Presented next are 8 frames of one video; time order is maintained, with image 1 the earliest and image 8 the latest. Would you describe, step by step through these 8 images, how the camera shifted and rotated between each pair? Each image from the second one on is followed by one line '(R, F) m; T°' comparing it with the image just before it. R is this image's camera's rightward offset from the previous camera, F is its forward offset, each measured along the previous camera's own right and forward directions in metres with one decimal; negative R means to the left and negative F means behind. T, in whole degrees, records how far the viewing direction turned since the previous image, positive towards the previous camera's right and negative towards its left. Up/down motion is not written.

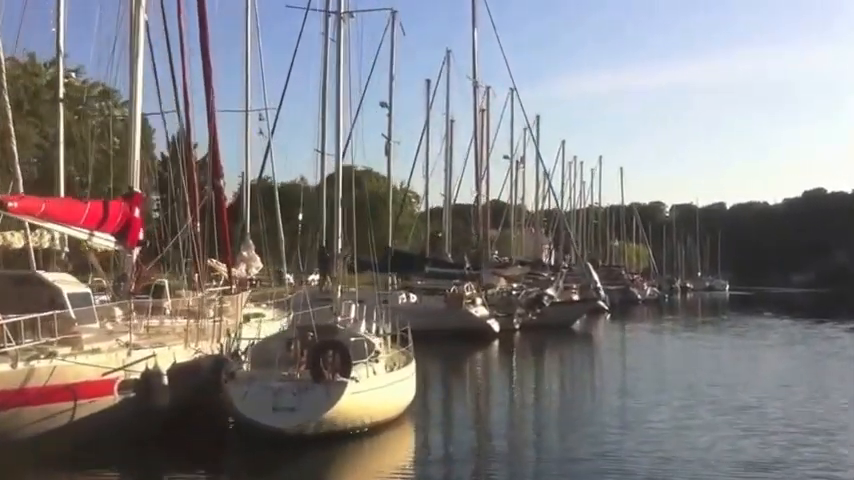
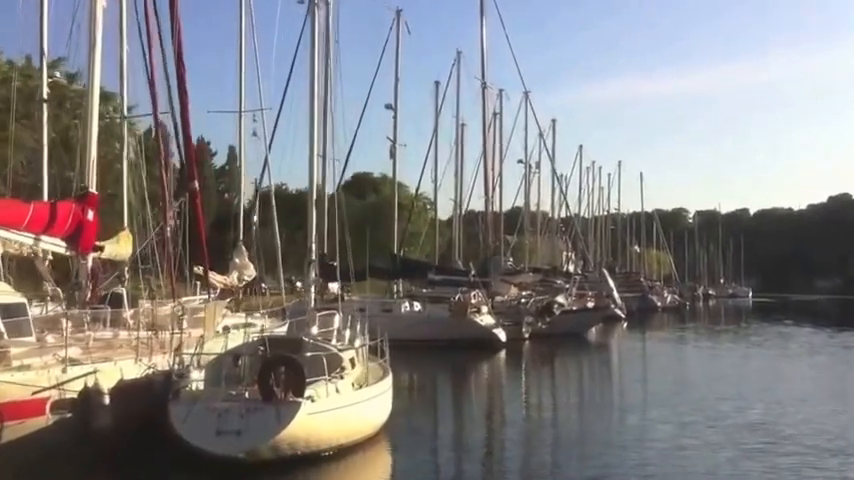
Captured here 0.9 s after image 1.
(+0.7, +1.3) m; -1°
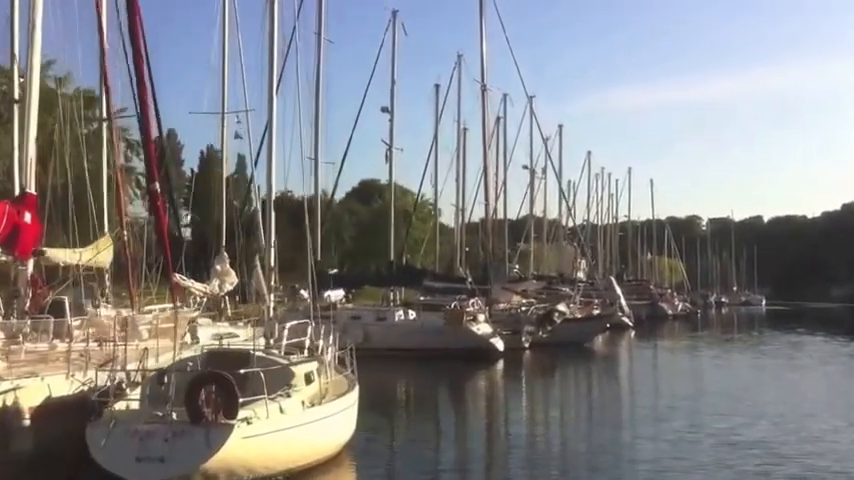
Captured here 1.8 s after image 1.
(+0.7, +1.2) m; -1°
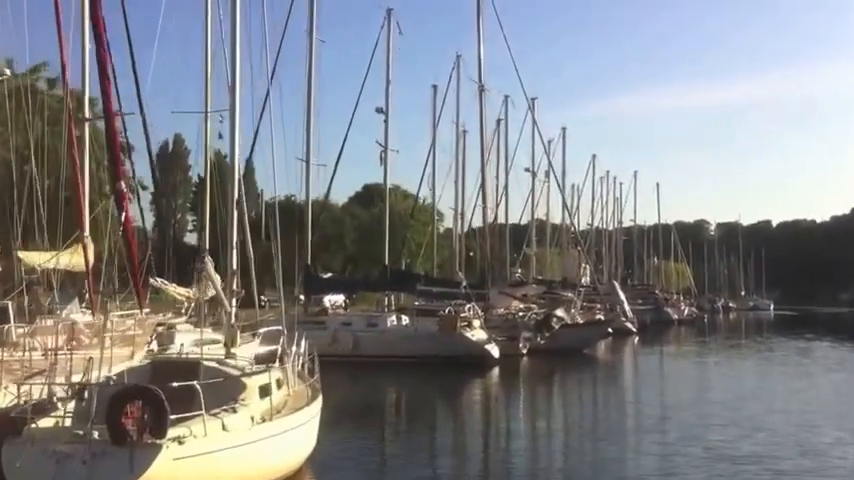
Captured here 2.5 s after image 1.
(+0.5, +1.0) m; -1°
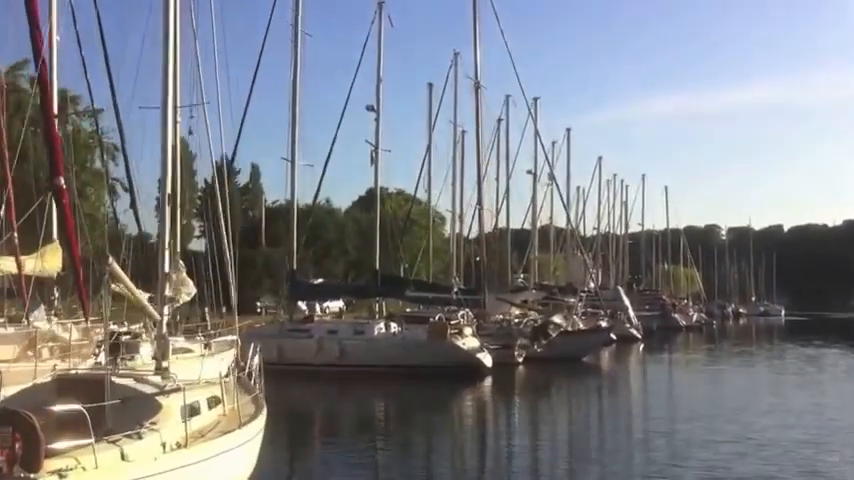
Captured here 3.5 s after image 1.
(+0.7, +1.5) m; -1°
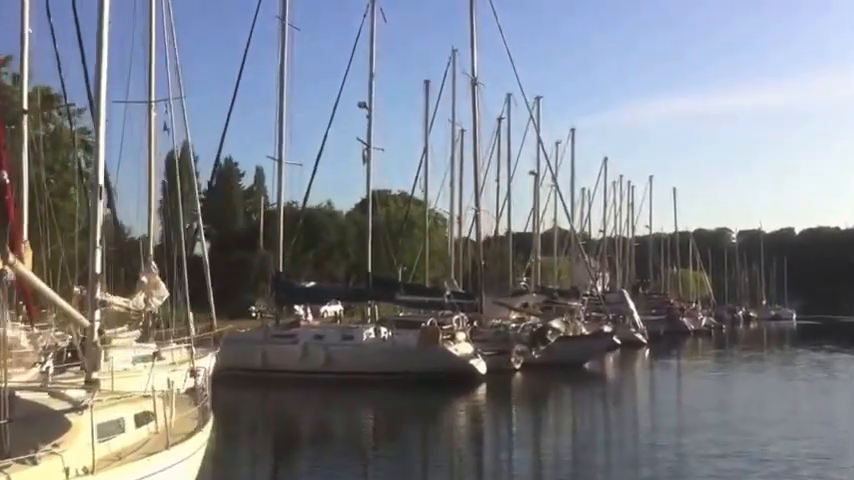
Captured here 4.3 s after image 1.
(+0.6, +1.4) m; -1°
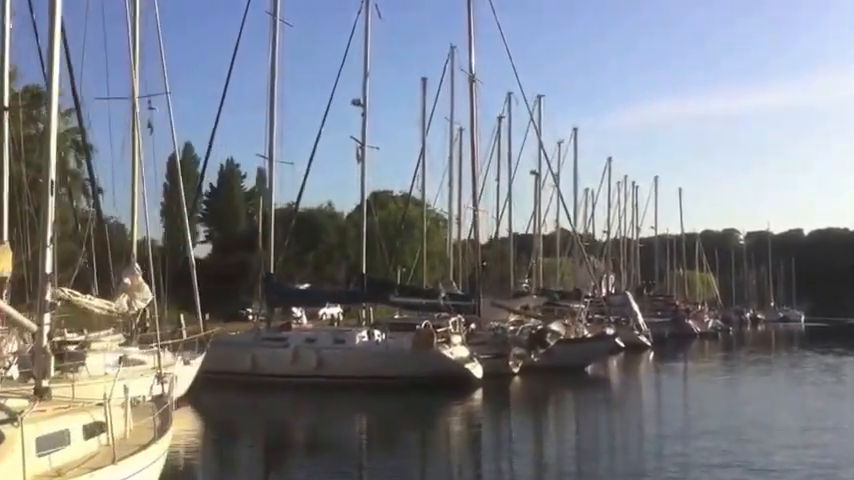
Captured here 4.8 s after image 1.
(+0.4, +0.9) m; 0°
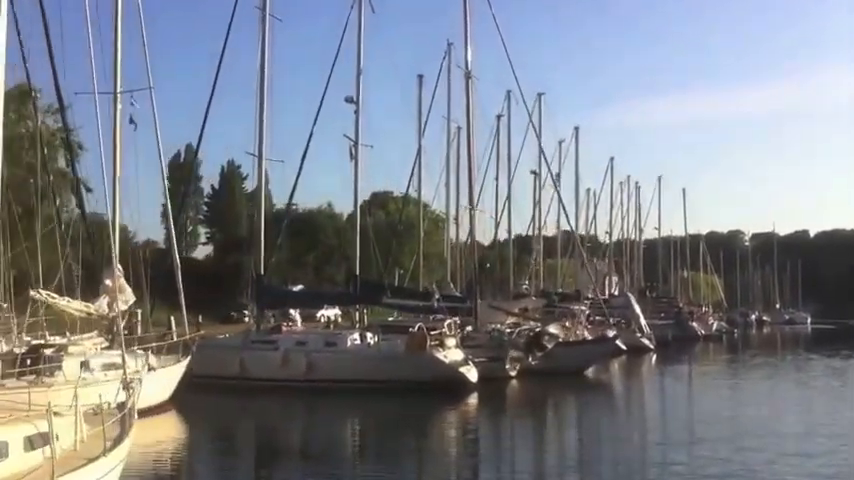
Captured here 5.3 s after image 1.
(+0.3, +0.8) m; 0°
